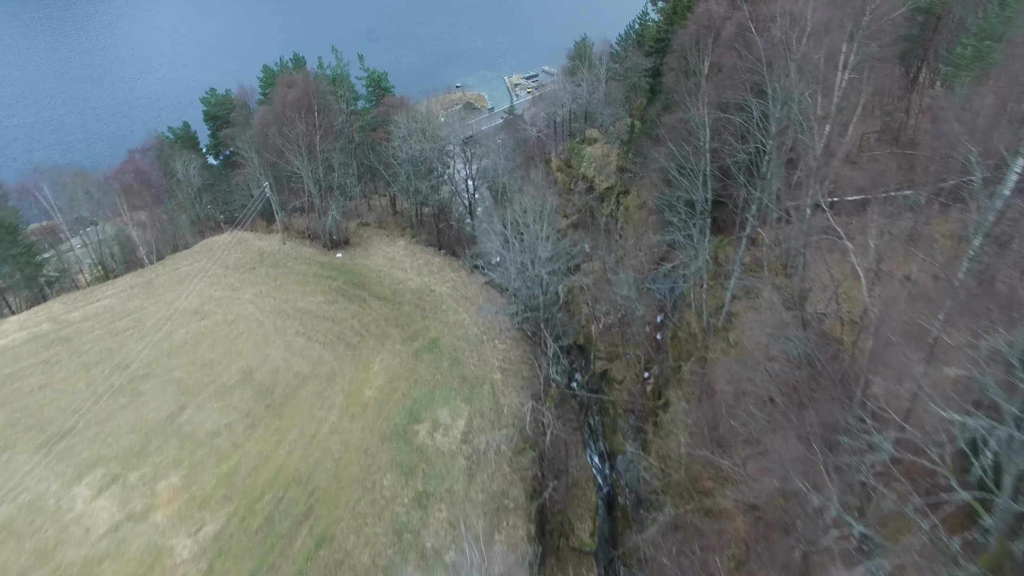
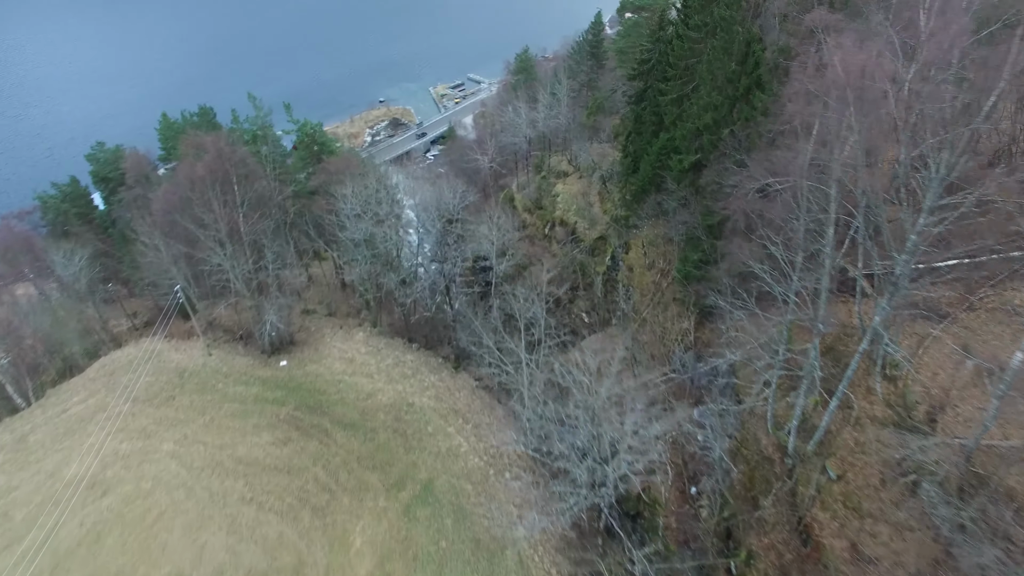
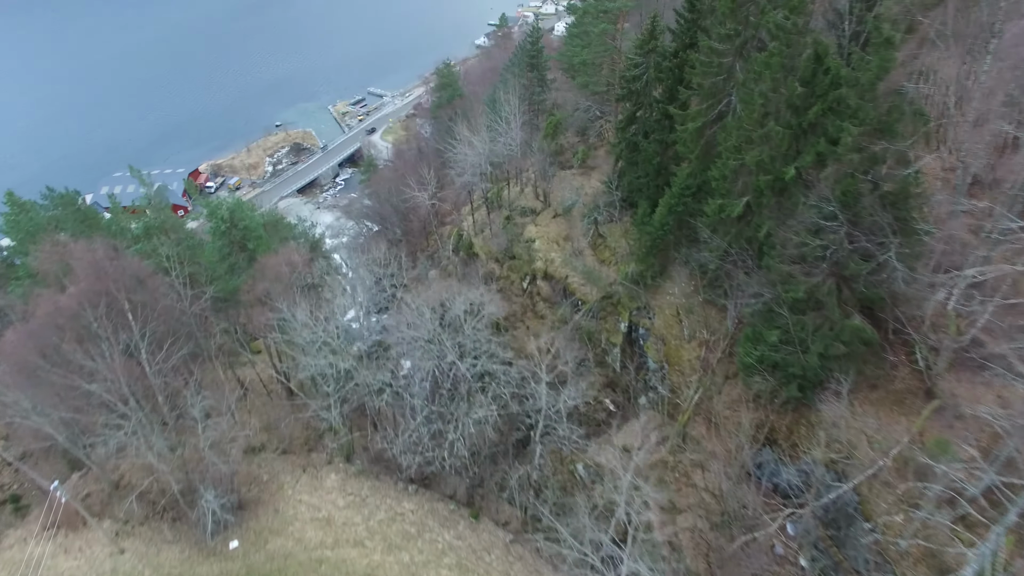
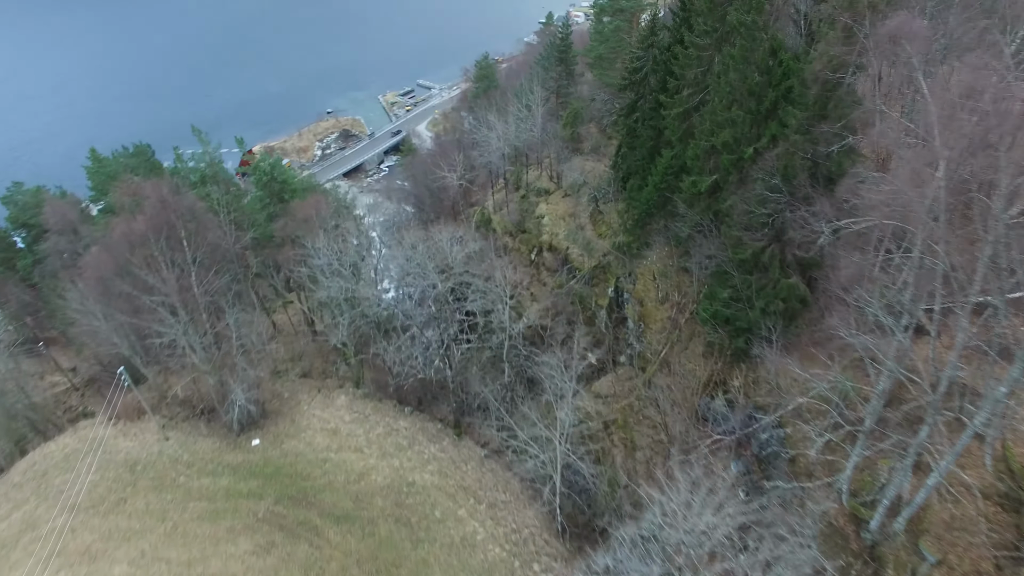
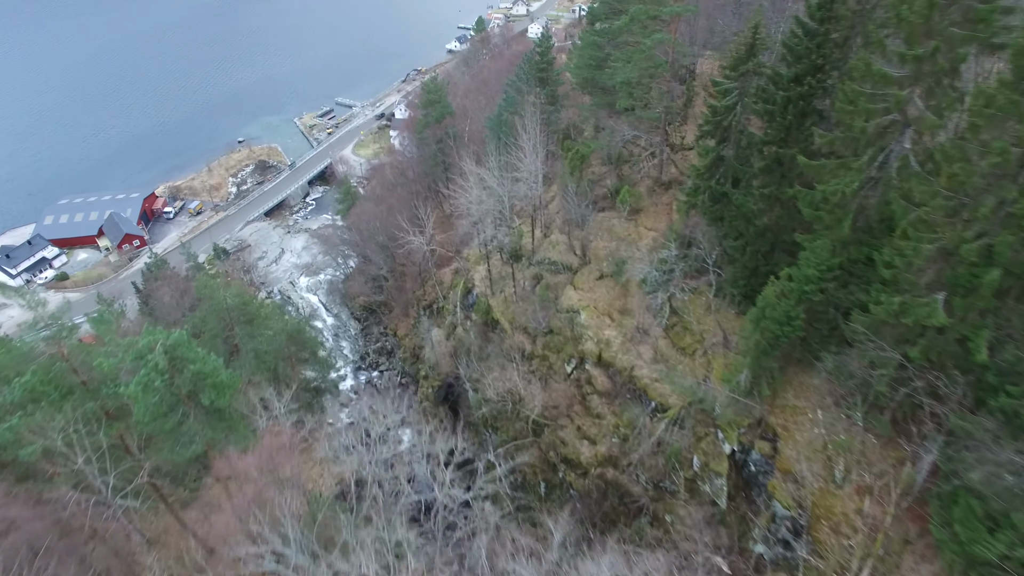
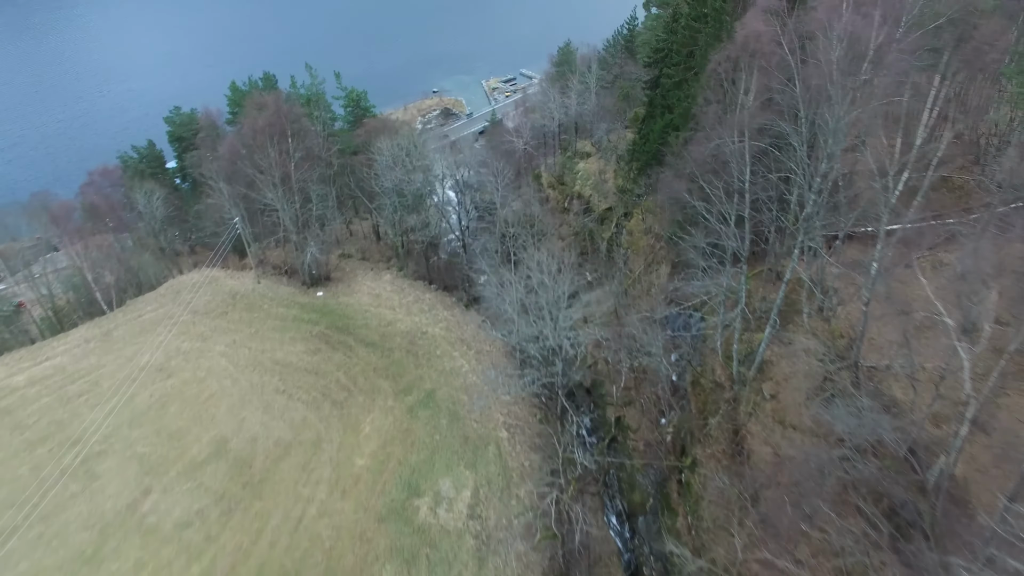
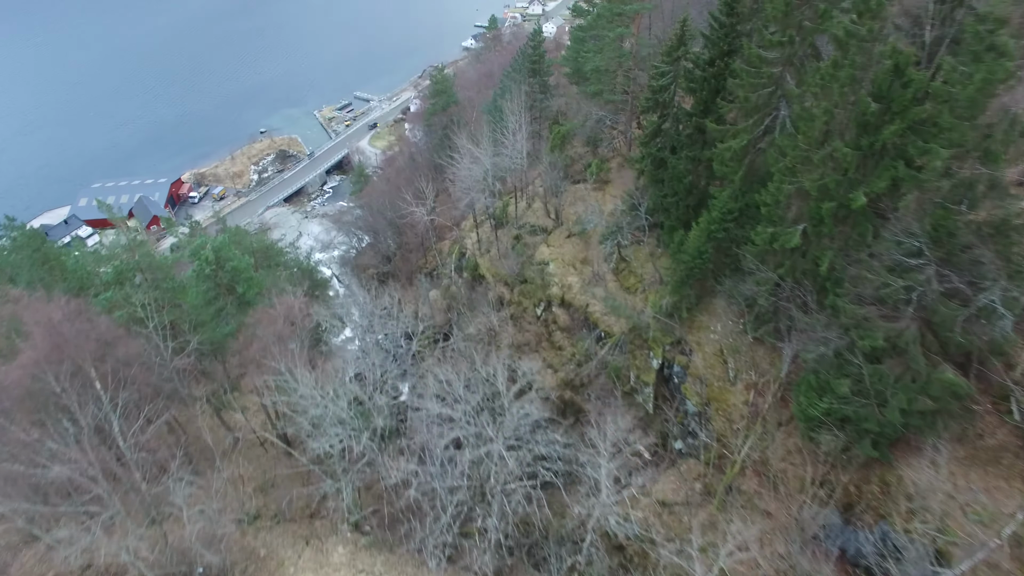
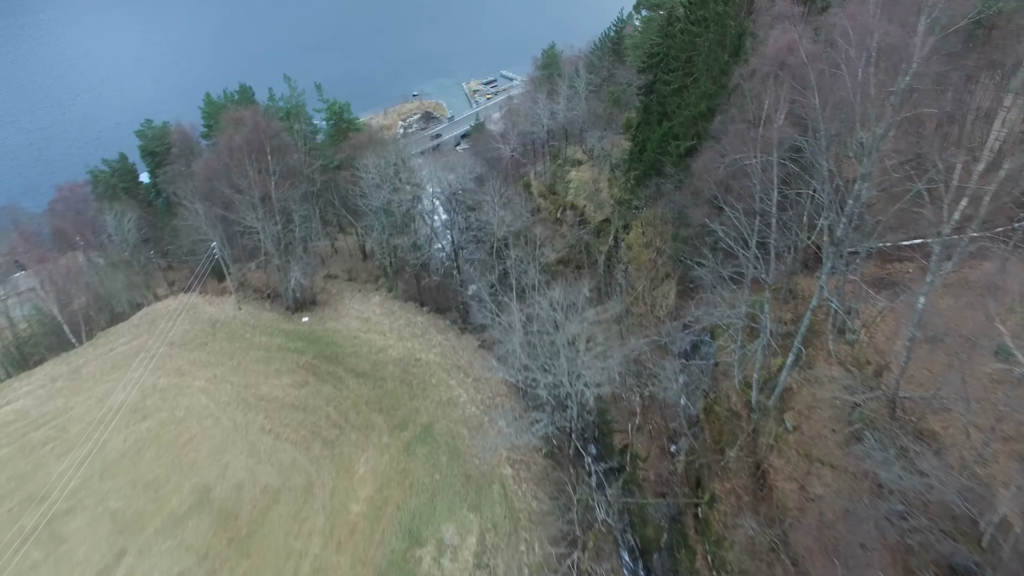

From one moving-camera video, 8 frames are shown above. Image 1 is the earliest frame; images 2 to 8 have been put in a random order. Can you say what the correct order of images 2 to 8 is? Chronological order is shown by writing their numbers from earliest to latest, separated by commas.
6, 8, 2, 4, 3, 7, 5
